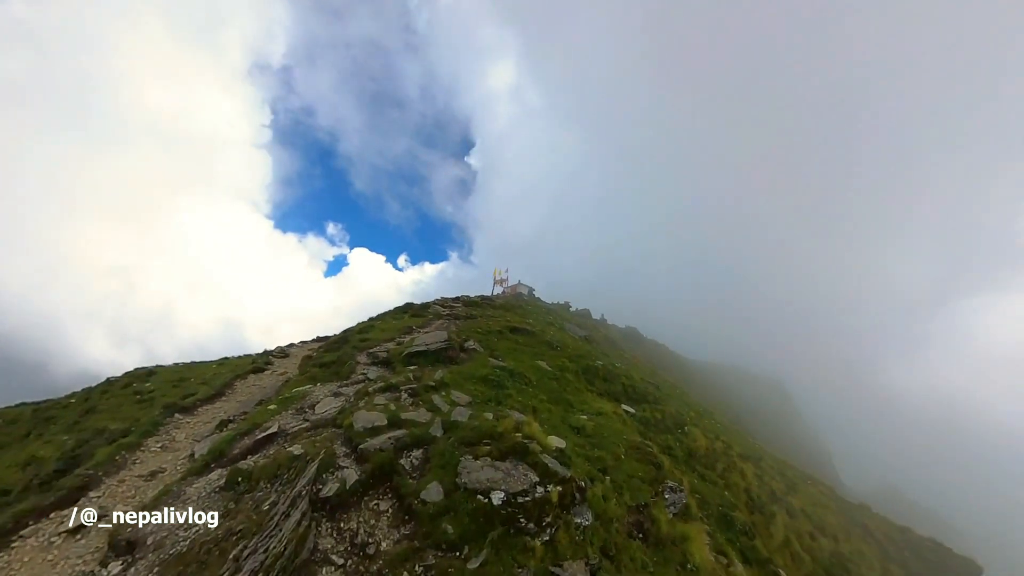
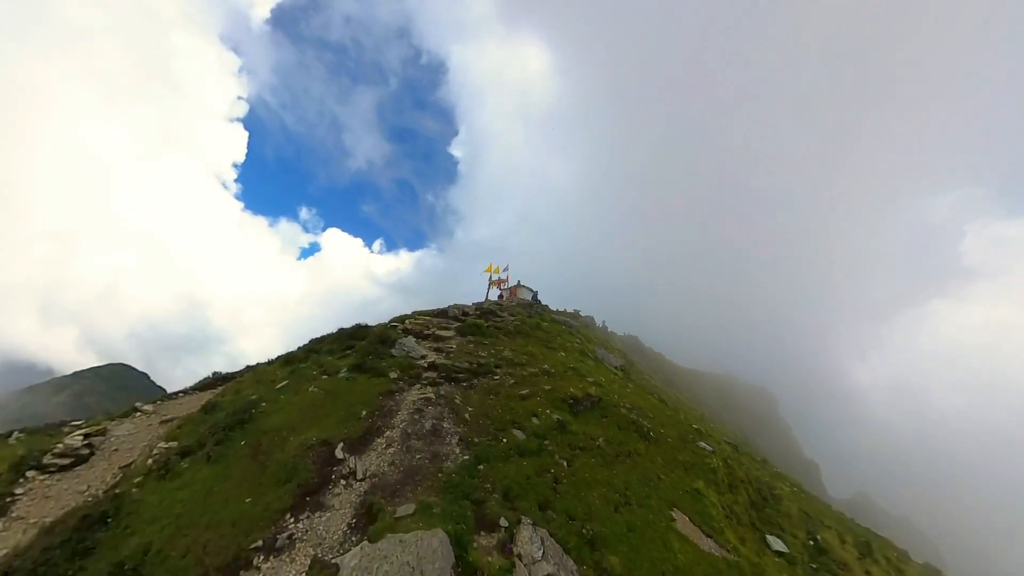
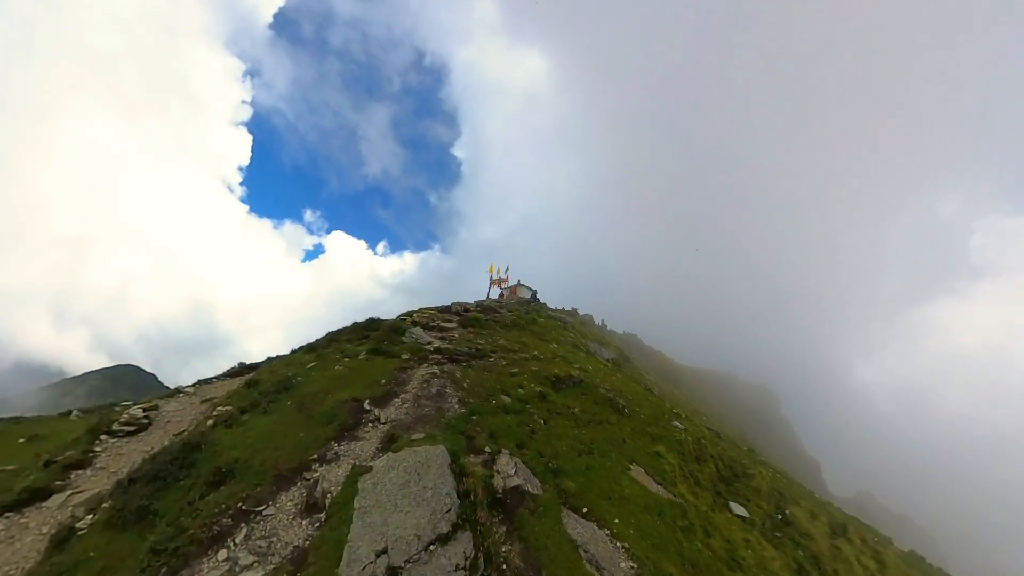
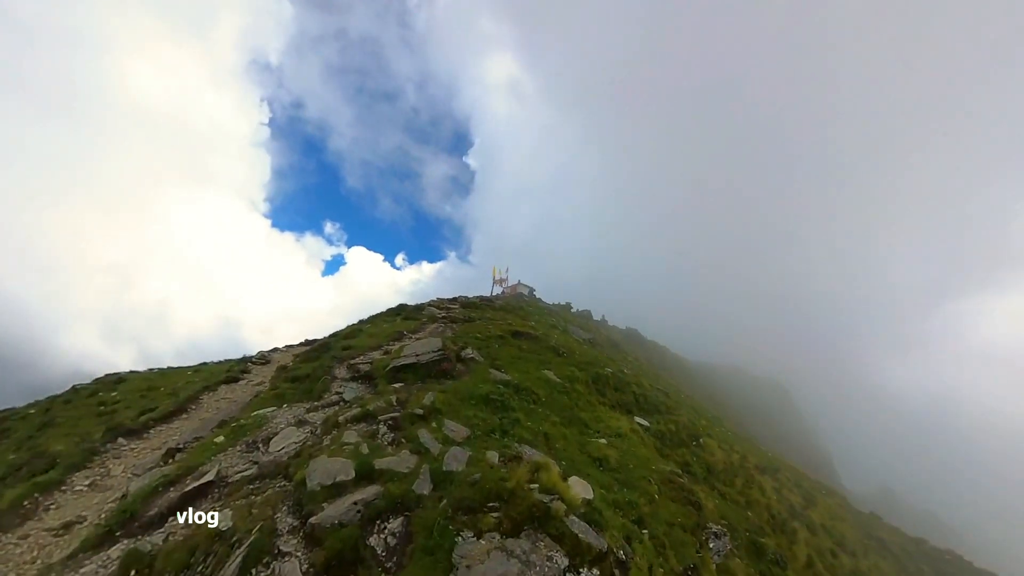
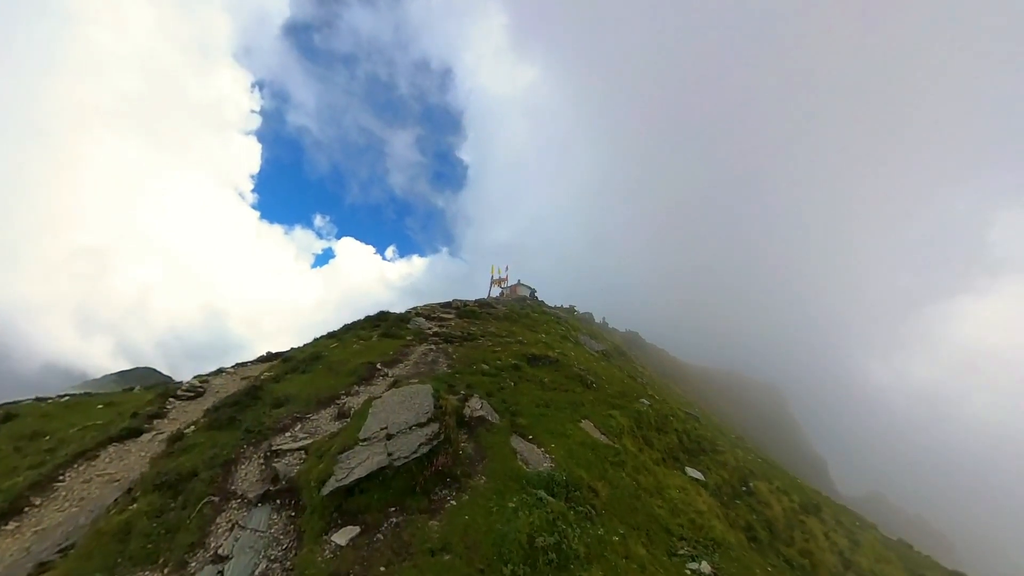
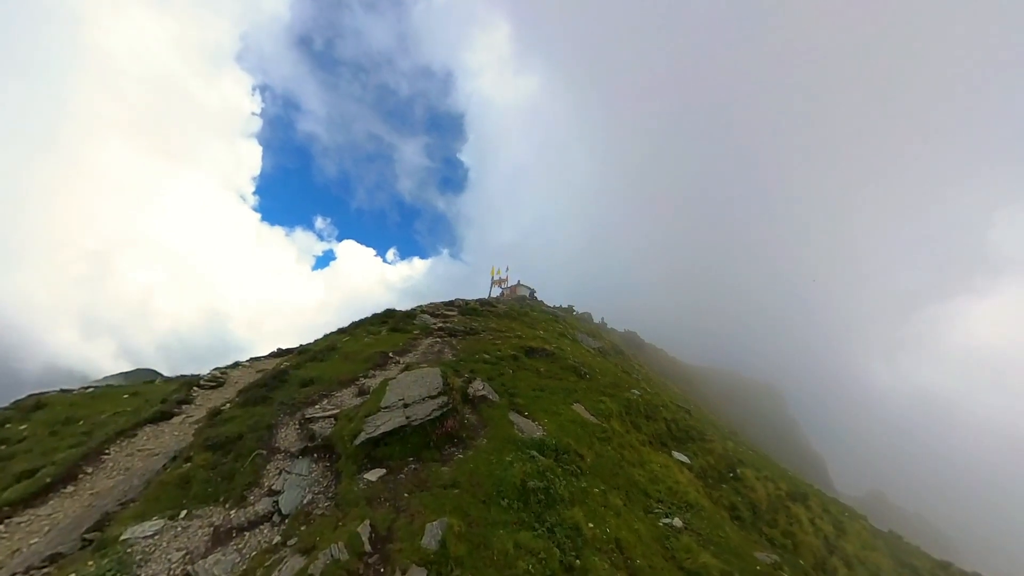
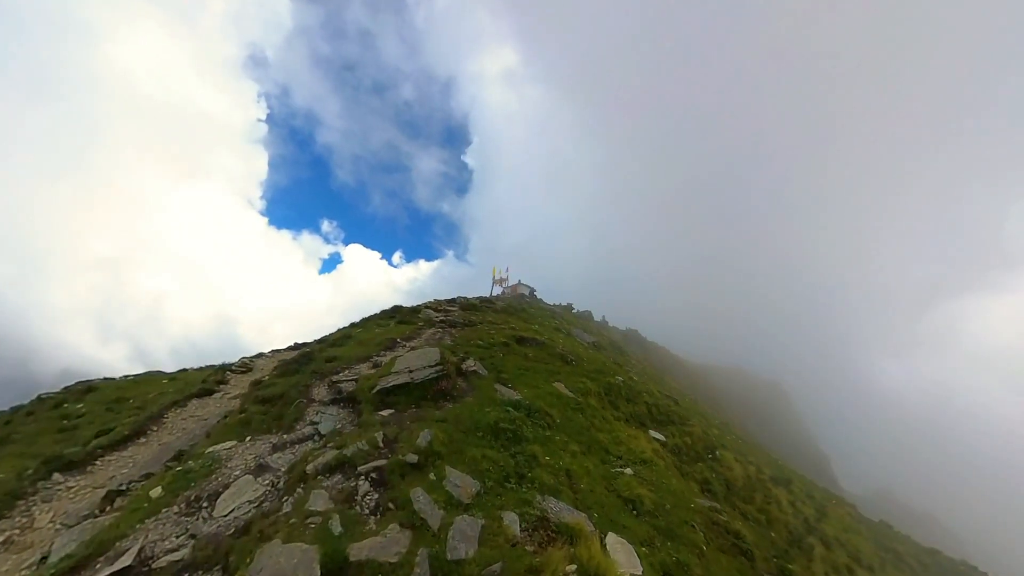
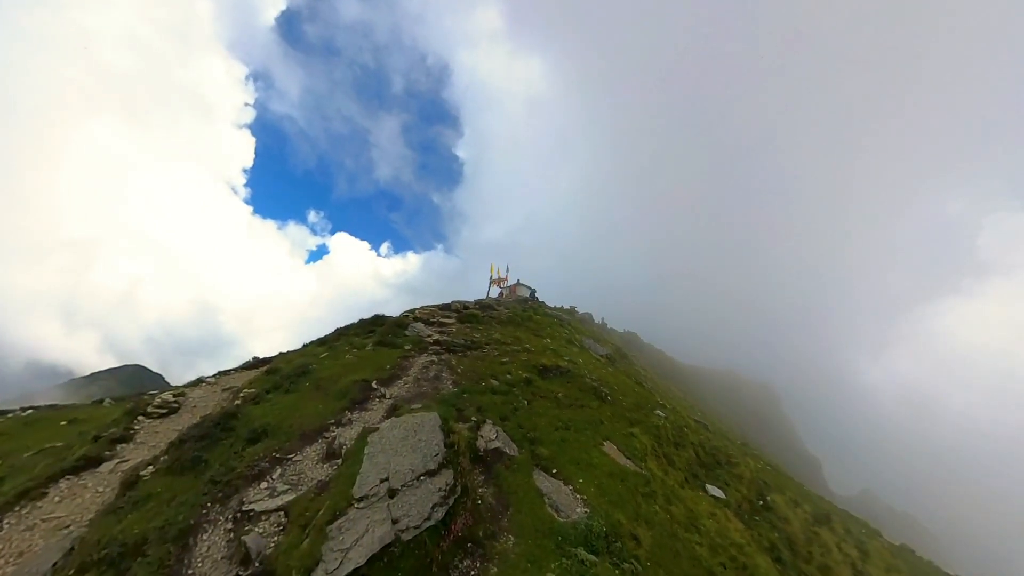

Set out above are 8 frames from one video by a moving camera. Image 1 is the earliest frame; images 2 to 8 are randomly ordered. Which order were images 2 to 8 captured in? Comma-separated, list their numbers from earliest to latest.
4, 7, 6, 5, 8, 3, 2
